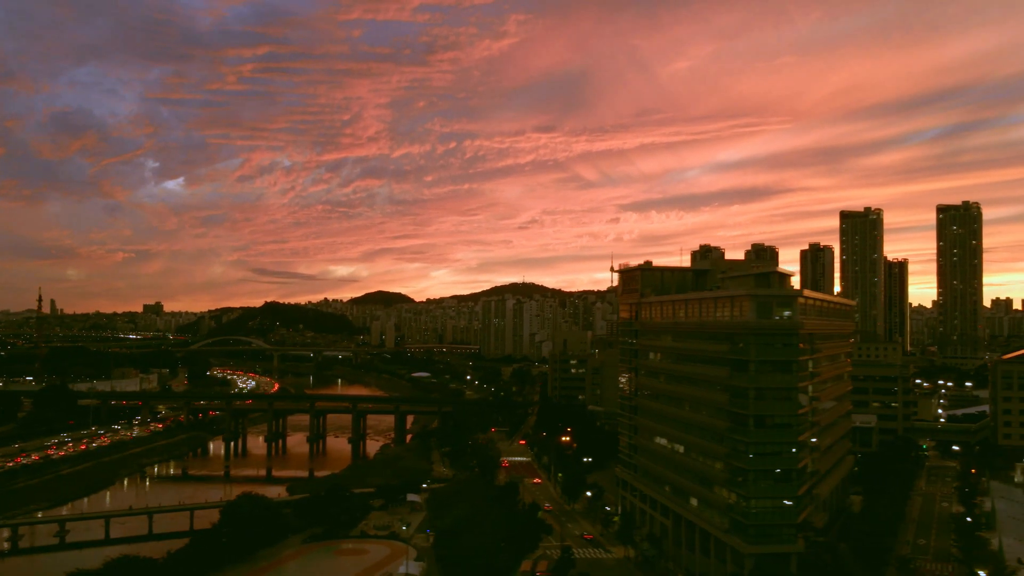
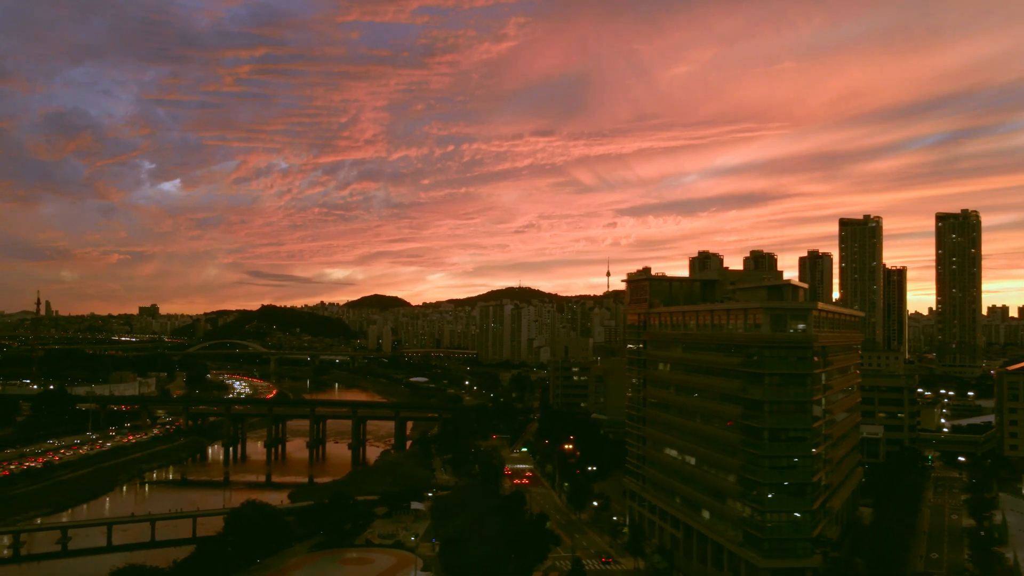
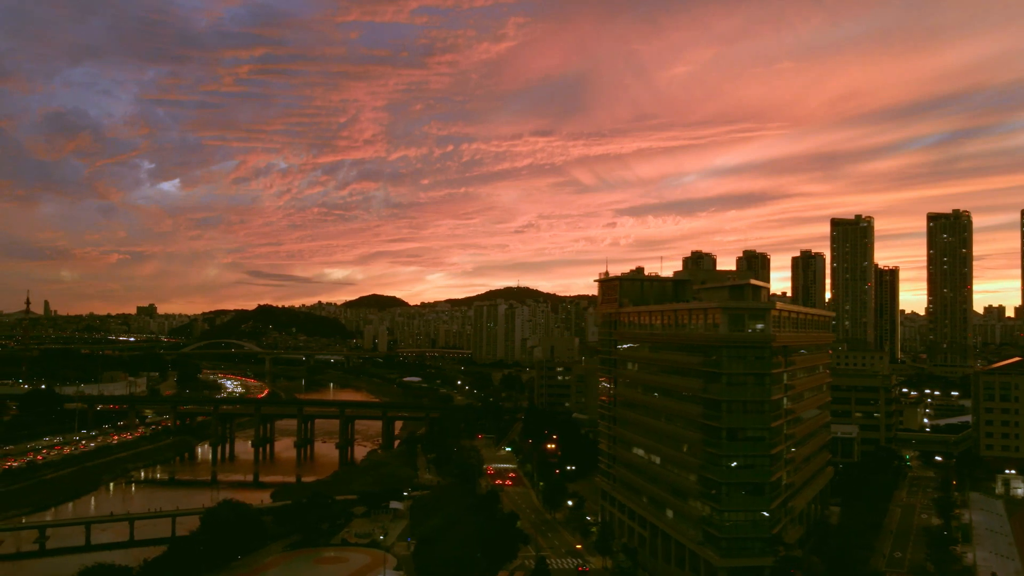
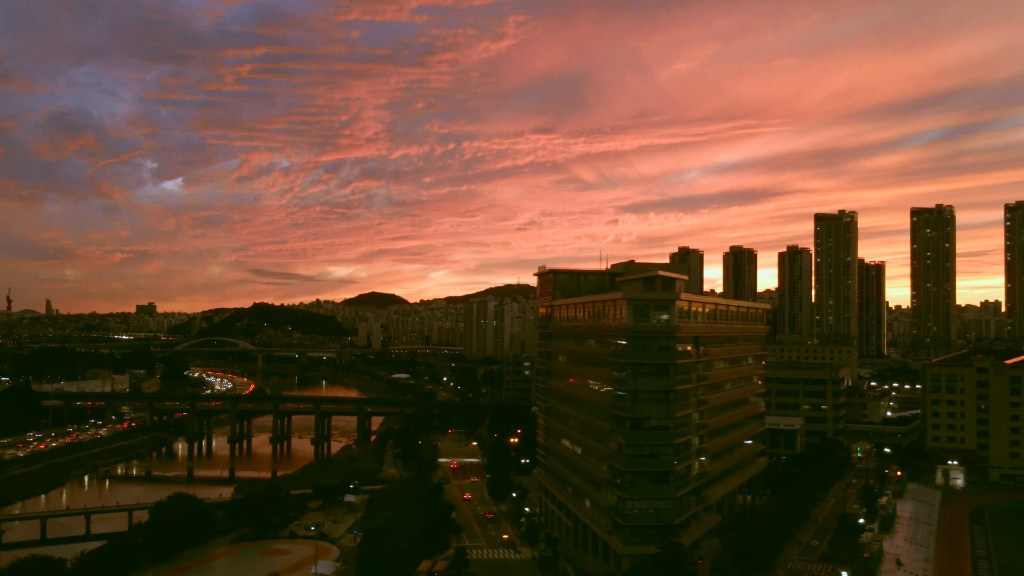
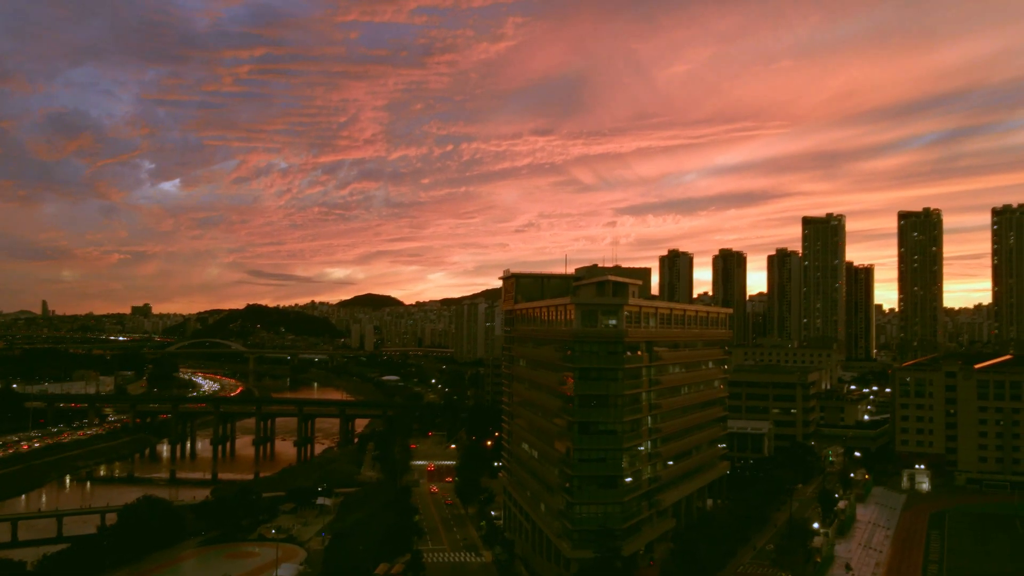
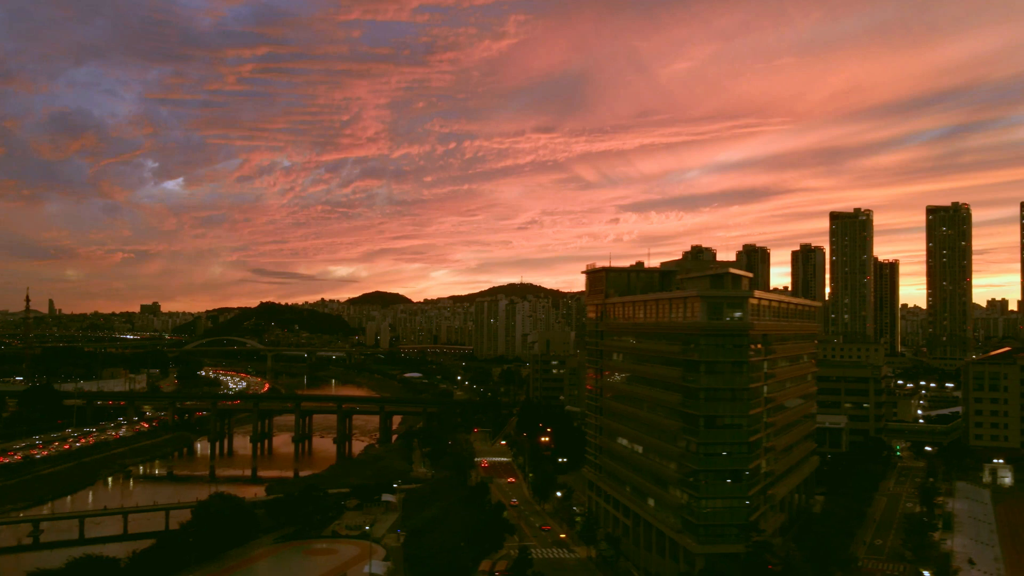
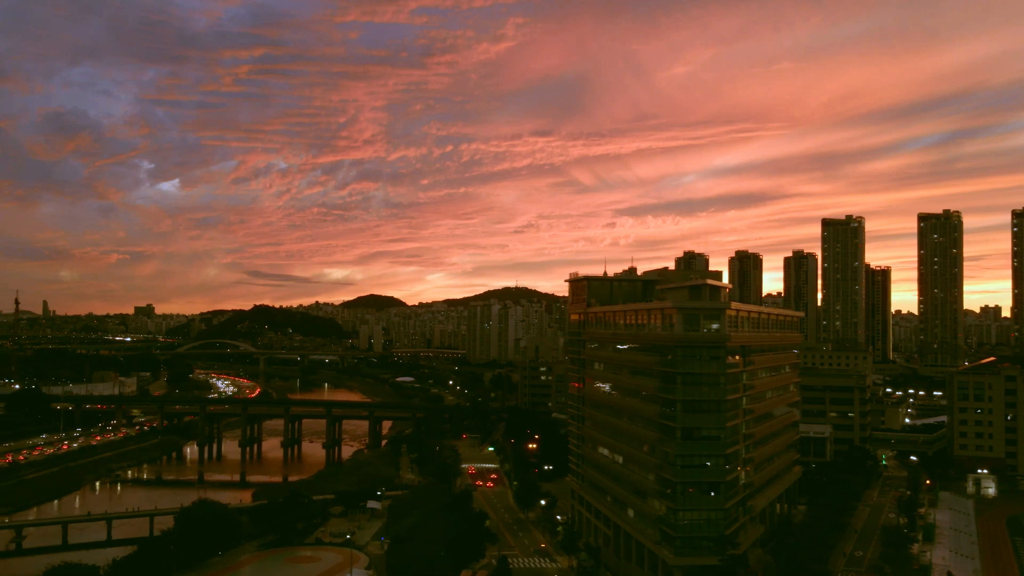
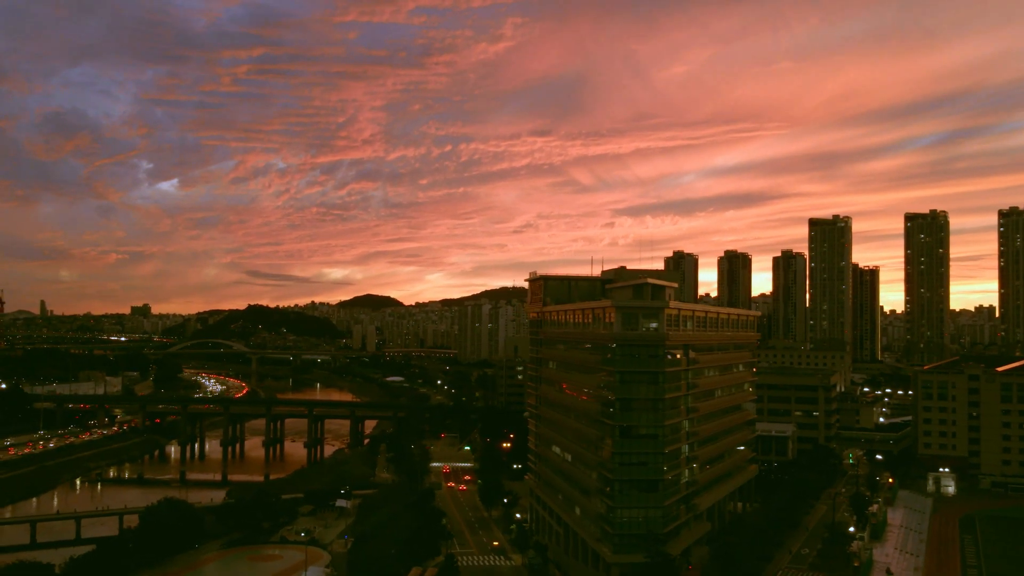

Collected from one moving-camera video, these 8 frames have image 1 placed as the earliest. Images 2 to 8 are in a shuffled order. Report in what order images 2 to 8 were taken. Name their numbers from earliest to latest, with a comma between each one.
6, 4, 5, 8, 7, 3, 2
